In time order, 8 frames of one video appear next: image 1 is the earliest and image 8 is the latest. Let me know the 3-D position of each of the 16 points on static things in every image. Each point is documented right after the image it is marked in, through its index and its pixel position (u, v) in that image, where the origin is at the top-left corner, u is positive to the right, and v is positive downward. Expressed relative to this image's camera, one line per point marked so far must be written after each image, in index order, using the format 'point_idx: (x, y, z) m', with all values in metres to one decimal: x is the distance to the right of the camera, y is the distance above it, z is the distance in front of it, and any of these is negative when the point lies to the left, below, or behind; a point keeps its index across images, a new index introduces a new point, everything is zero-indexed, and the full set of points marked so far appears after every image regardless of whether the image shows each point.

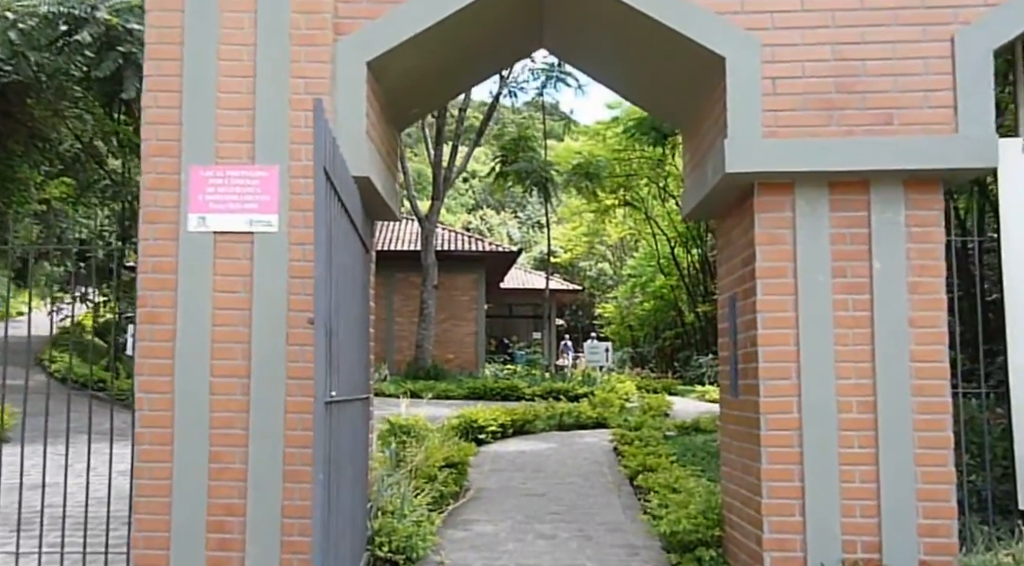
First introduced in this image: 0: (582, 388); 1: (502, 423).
0: (+1.4, -2.1, +16.1) m
1: (-0.1, -1.6, +9.4) m
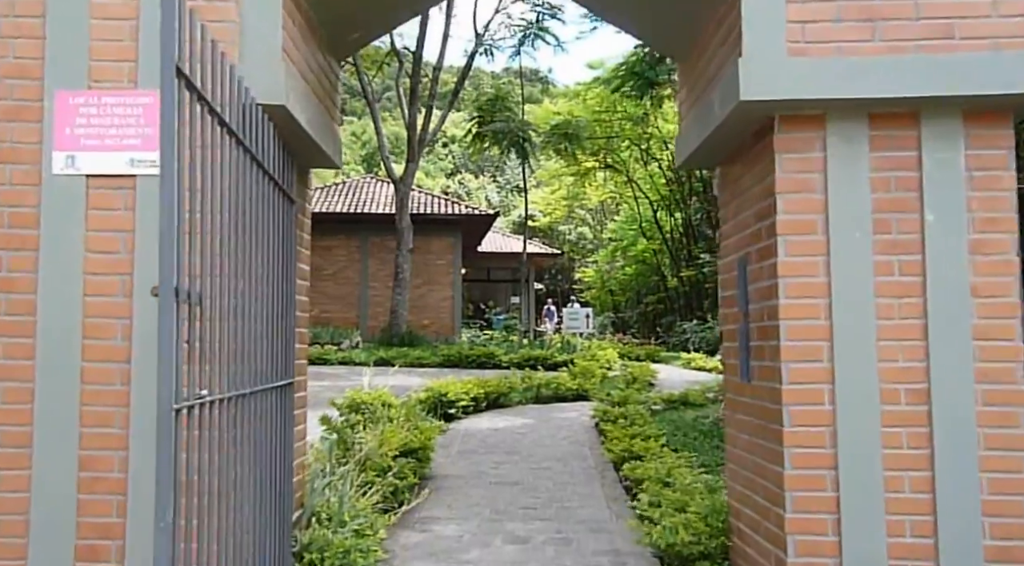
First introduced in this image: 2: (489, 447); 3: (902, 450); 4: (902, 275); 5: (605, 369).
0: (+0.9, -1.4, +15.5) m
1: (-0.4, -1.2, +8.7) m
2: (-0.2, -1.4, +6.6) m
3: (+1.3, -0.5, +2.7) m
4: (+1.3, 0.0, +2.7) m
5: (+1.5, -1.4, +13.3) m
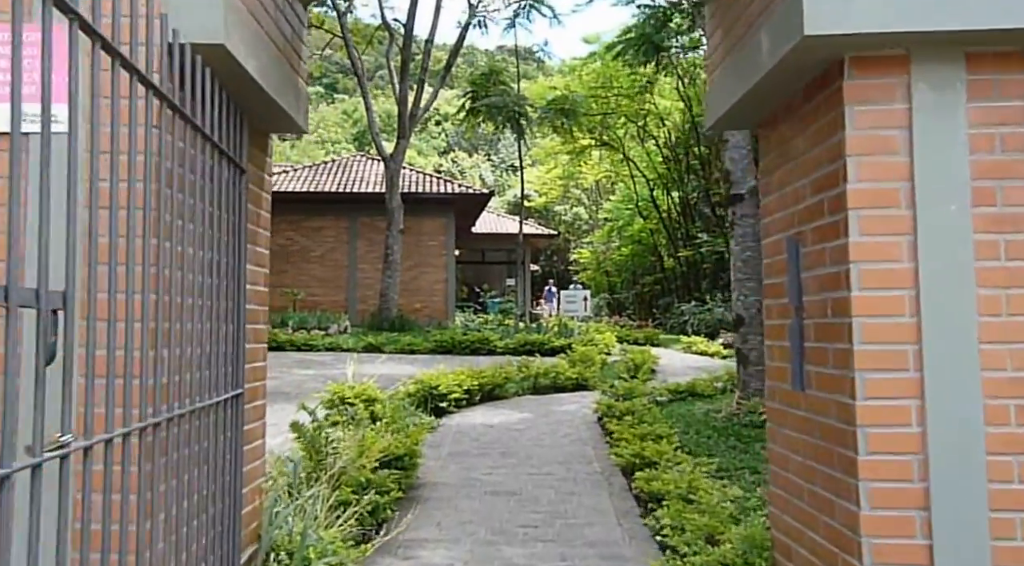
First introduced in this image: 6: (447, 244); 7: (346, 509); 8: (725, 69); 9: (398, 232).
0: (+0.9, -1.0, +14.9) m
1: (-0.4, -1.1, +8.1) m
2: (-0.2, -1.2, +6.1) m
3: (+1.3, -0.5, +2.1) m
4: (+1.3, +0.1, +2.1) m
5: (+1.5, -1.1, +12.8) m
6: (-1.6, +1.0, +19.7) m
7: (-0.7, -1.0, +3.6) m
8: (+0.8, +0.8, +2.9) m
9: (-2.5, +1.1, +17.4) m
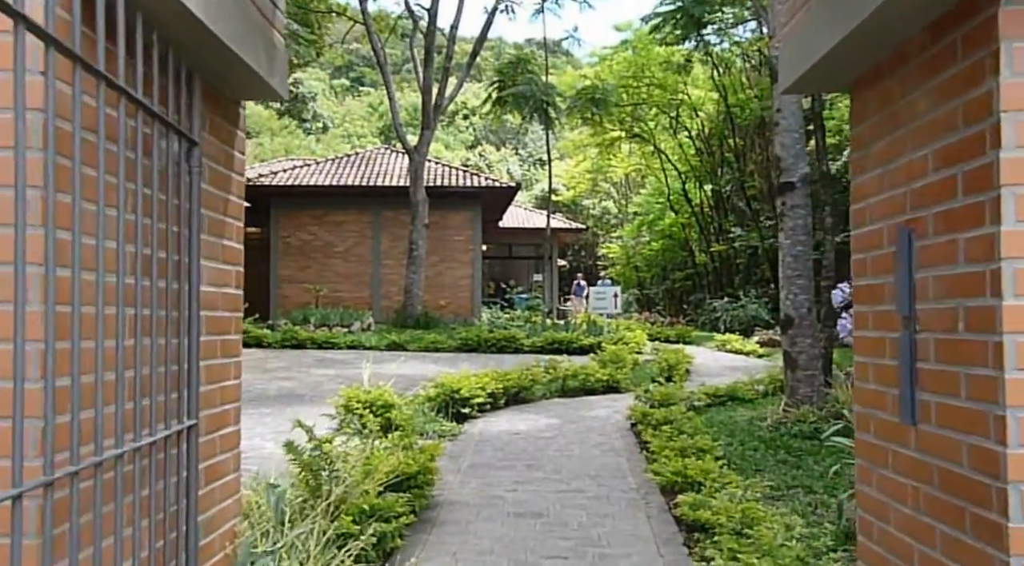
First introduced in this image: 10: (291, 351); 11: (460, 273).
0: (+1.3, -1.0, +14.4) m
1: (-0.2, -1.0, +7.6) m
2: (0.0, -1.2, +5.6) m
3: (+1.3, -0.5, +1.5) m
4: (+1.4, +0.1, +1.6) m
5: (+1.9, -1.1, +12.2) m
6: (-0.9, +1.1, +19.2) m
7: (-0.6, -1.0, +3.2) m
8: (+0.9, +0.8, +2.4) m
9: (-1.9, +1.2, +17.0) m
10: (-3.7, -1.1, +13.0) m
11: (-1.2, +0.2, +19.1) m
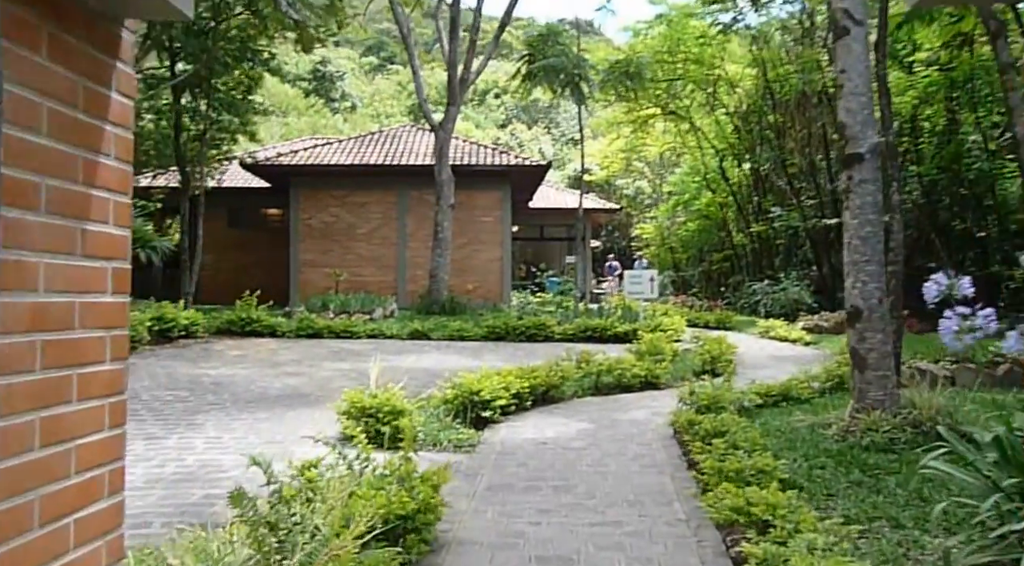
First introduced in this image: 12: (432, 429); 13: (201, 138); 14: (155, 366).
0: (+1.9, -0.7, +13.5) m
1: (0.0, -0.9, +6.8) m
2: (+0.1, -1.2, +4.8) m
3: (+1.3, -0.5, +0.7) m
4: (+1.3, 0.0, +0.7) m
5: (+2.3, -0.8, +11.3) m
6: (-0.2, +1.4, +18.4) m
7: (-0.6, -1.0, +2.4) m
8: (+0.9, +0.8, +1.5) m
9: (-1.3, +1.5, +16.2) m
10: (-3.2, -0.9, +12.4) m
11: (-0.5, +0.6, +18.3) m
12: (-0.6, -1.0, +5.7) m
13: (-6.8, +3.1, +17.5) m
14: (-4.2, -1.0, +9.5) m
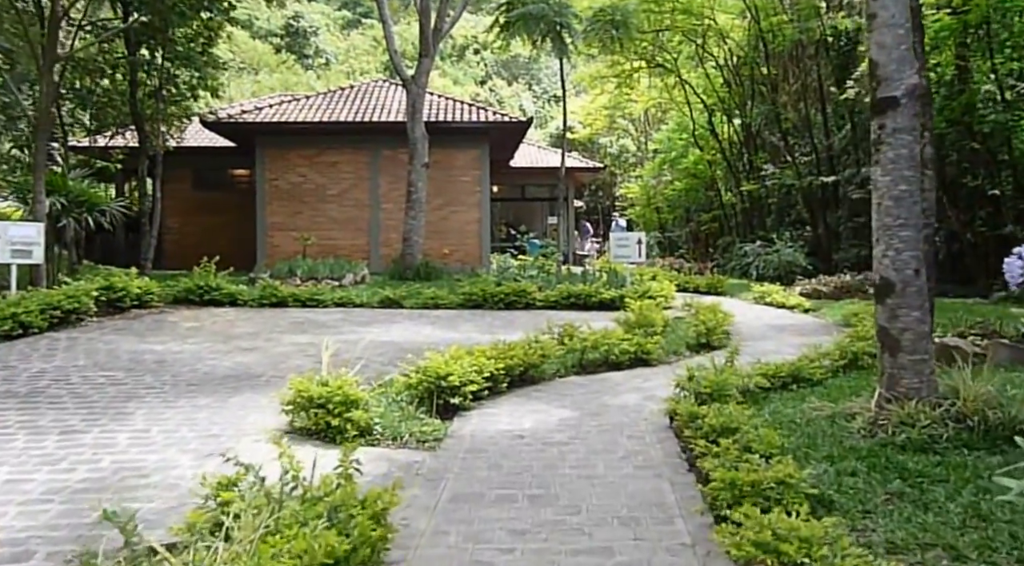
0: (+1.5, -0.1, +12.8) m
1: (-0.1, -0.7, +6.0) m
2: (0.0, -1.0, +4.0) m
3: (+1.2, -0.6, -0.1) m
4: (+1.3, 0.0, -0.1) m
5: (+2.0, -0.4, +10.6) m
6: (-0.7, +2.3, +17.5) m
7: (-0.7, -1.0, +1.6) m
8: (+0.8, +0.8, +0.7) m
9: (-1.7, +2.2, +15.3) m
10: (-3.5, -0.4, +11.5) m
11: (-1.0, +1.4, +17.4) m
12: (-0.7, -0.8, +5.0) m
13: (-7.3, +3.9, +16.4) m
14: (-4.5, -0.6, +8.7) m
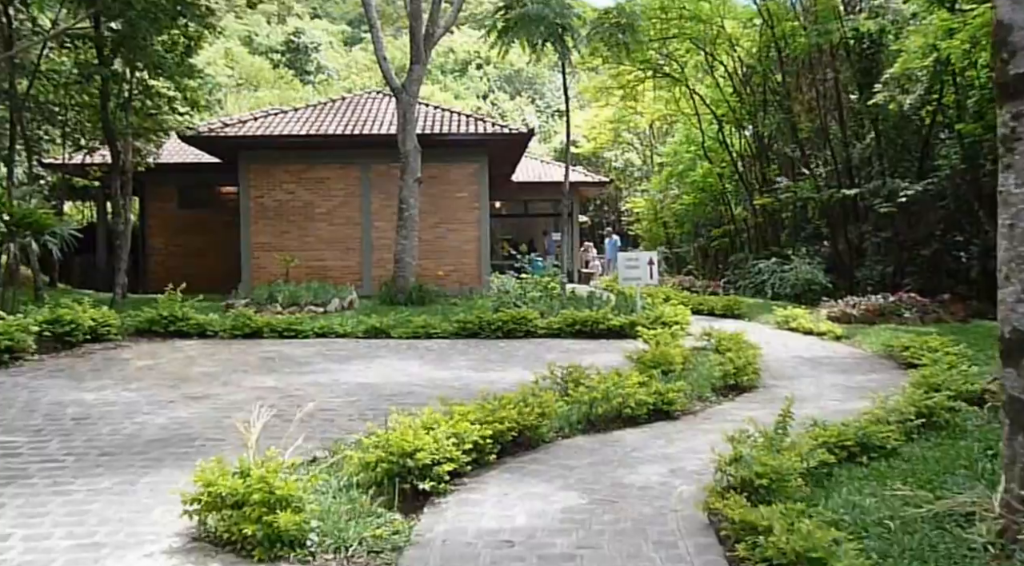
0: (+1.5, -0.5, +11.5) m
1: (-0.2, -0.9, +4.7) m
2: (-0.1, -1.2, +2.7) m
3: (+1.1, -0.7, -1.4) m
4: (+1.2, -0.1, -1.4) m
5: (+2.0, -0.7, +9.3) m
6: (-0.7, +1.8, +16.3) m
7: (-0.8, -1.2, +0.3) m
8: (+0.7, +0.6, -0.6) m
9: (-1.7, +1.8, +14.1) m
10: (-3.5, -0.8, +10.3) m
11: (-1.0, +0.9, +16.2) m
12: (-0.8, -1.1, +3.7) m
13: (-7.3, +3.4, +15.2) m
14: (-4.5, -1.0, +7.4) m
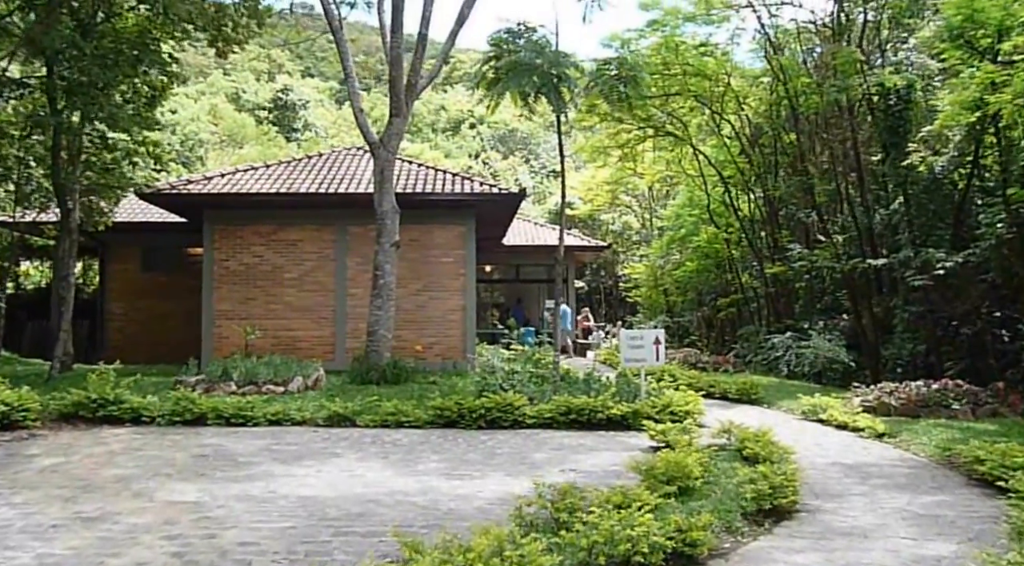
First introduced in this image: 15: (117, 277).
0: (+1.3, -1.5, +10.0) m
1: (-0.4, -1.4, +3.2) m
2: (-0.2, -1.6, +1.2) m
3: (+1.0, -0.7, -2.9) m
4: (+1.1, -0.2, -2.8) m
5: (+1.8, -1.5, +7.8) m
6: (-0.9, +0.4, +14.9) m
7: (-0.9, -1.3, -1.2) m
8: (+0.6, +0.5, -2.0) m
9: (-1.9, +0.6, +12.7) m
10: (-3.7, -1.7, +8.7) m
11: (-1.2, -0.4, +14.8) m
12: (-1.0, -1.5, +2.1) m
13: (-7.5, +2.1, +13.9) m
14: (-4.7, -1.6, +5.8) m
15: (-8.9, +0.1, +18.1) m
